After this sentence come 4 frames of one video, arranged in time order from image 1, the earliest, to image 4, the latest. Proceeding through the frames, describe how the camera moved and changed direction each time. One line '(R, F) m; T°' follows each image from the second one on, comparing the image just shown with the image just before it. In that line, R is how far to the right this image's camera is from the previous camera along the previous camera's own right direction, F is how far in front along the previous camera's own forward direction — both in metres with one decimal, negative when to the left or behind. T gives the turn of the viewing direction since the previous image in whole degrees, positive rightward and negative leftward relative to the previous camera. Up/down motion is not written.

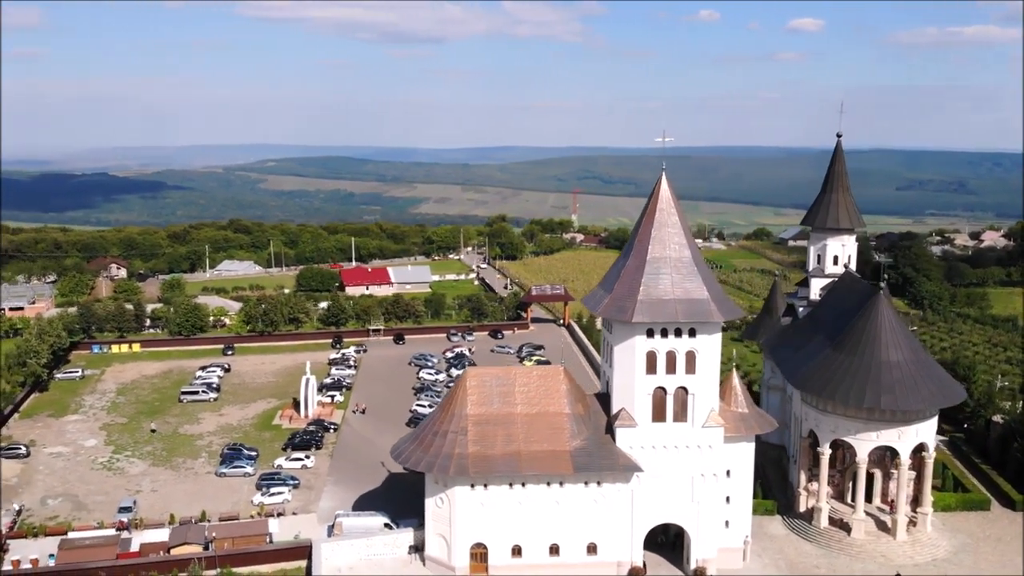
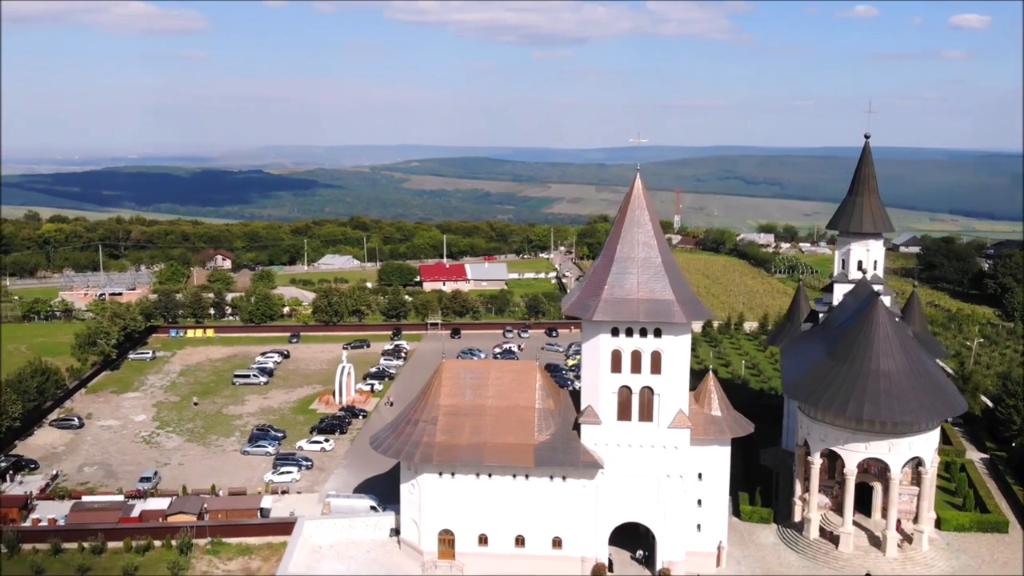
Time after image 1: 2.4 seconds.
(+4.8, -0.3) m; -8°
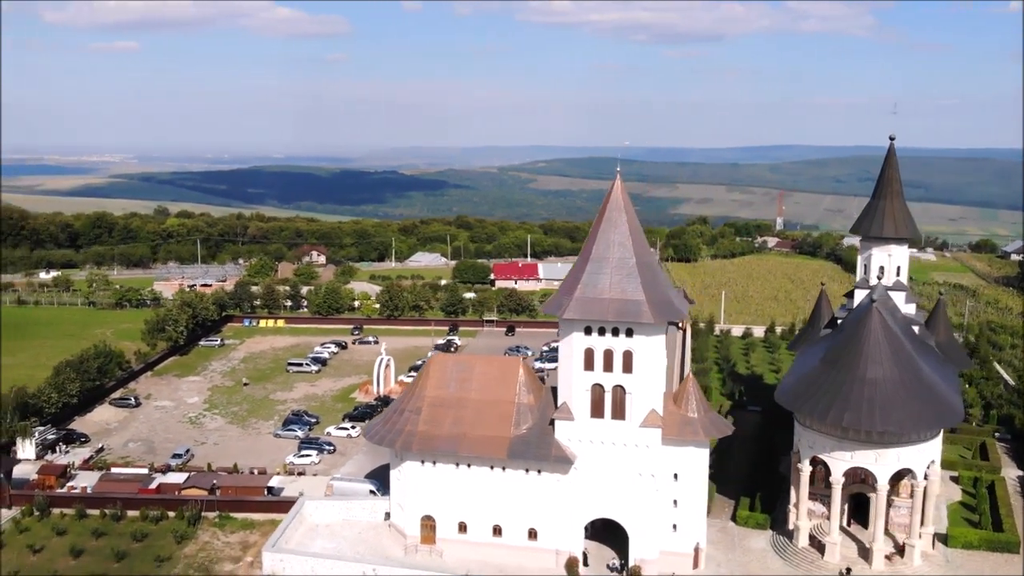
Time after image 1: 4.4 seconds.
(+4.4, -0.5) m; -8°
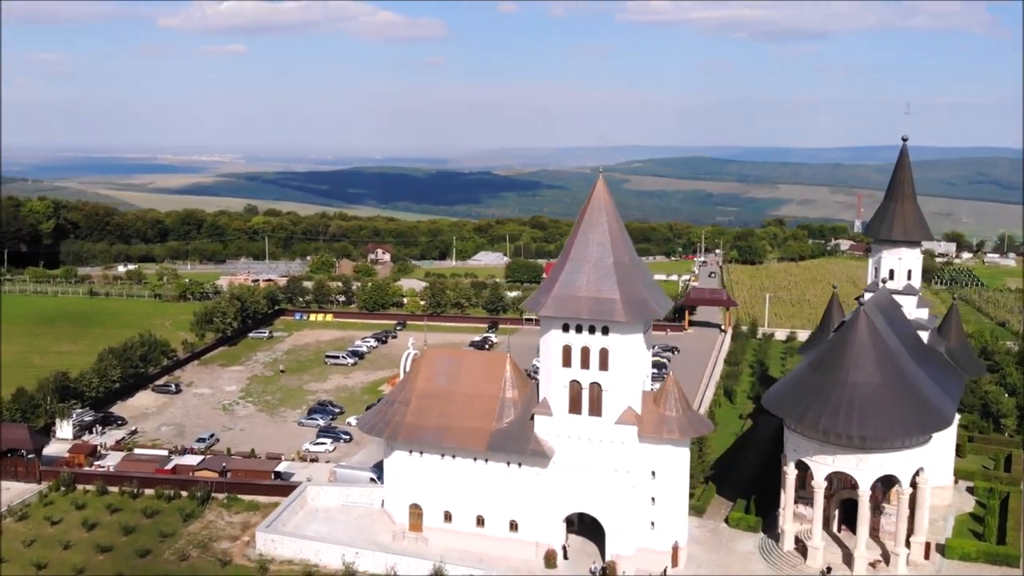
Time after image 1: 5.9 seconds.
(+3.4, -0.5) m; -6°
